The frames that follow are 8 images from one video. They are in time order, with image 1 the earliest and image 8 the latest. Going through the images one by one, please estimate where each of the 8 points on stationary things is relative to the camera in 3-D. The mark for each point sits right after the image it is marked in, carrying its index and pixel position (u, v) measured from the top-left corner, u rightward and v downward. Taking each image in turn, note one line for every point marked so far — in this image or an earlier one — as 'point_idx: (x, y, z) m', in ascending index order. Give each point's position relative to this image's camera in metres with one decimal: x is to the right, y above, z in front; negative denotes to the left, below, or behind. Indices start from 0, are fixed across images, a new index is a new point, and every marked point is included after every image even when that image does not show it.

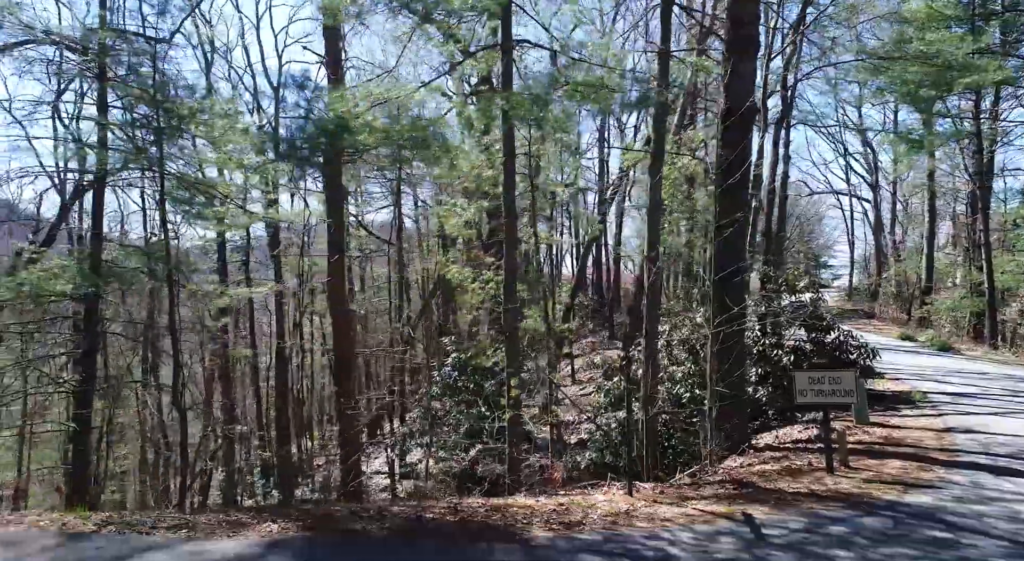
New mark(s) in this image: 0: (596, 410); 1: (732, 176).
0: (+1.5, -2.3, +16.1) m
1: (+2.5, +1.1, +10.1) m
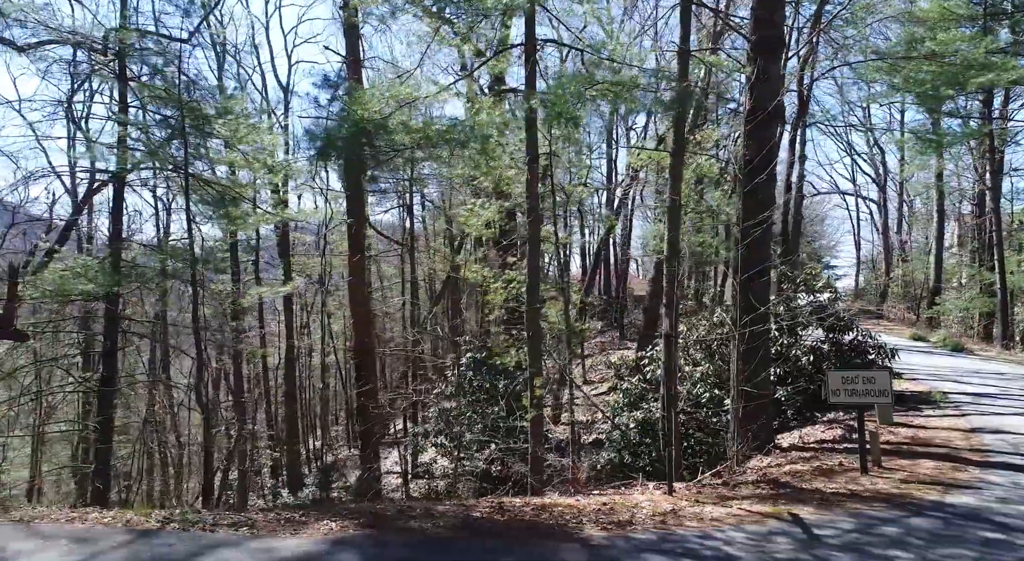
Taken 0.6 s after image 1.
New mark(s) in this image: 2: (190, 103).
0: (+1.8, -2.3, +16.1) m
1: (+2.7, +1.1, +10.1) m
2: (-4.6, +2.7, +13.6) m
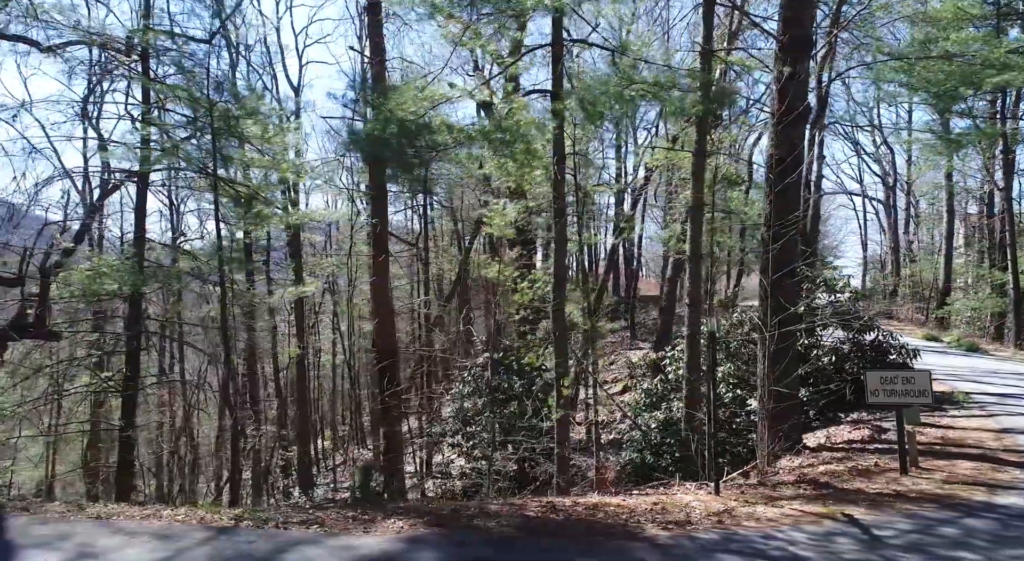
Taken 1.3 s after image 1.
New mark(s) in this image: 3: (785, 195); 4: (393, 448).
0: (+2.2, -2.3, +16.1) m
1: (+3.1, +1.1, +10.1) m
2: (-4.2, +2.7, +13.7) m
3: (+3.1, +1.0, +10.2) m
4: (-1.7, -2.5, +13.3) m
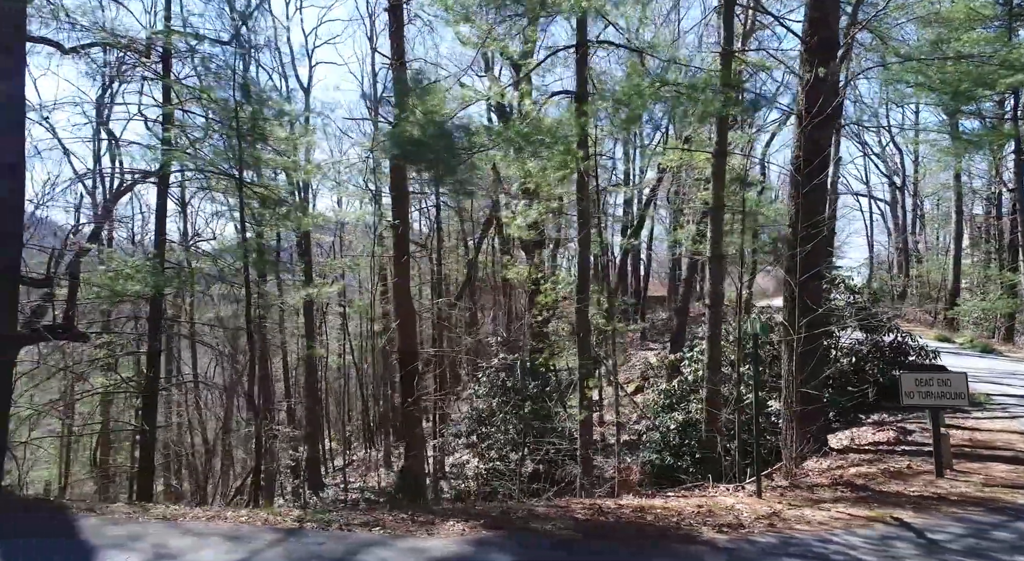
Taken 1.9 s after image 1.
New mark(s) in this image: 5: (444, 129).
0: (+2.5, -2.3, +16.1) m
1: (+3.3, +1.1, +10.0) m
2: (-3.9, +2.7, +13.7) m
3: (+3.4, +0.9, +10.2) m
4: (-1.4, -2.5, +13.4) m
5: (-0.9, +1.9, +11.7) m
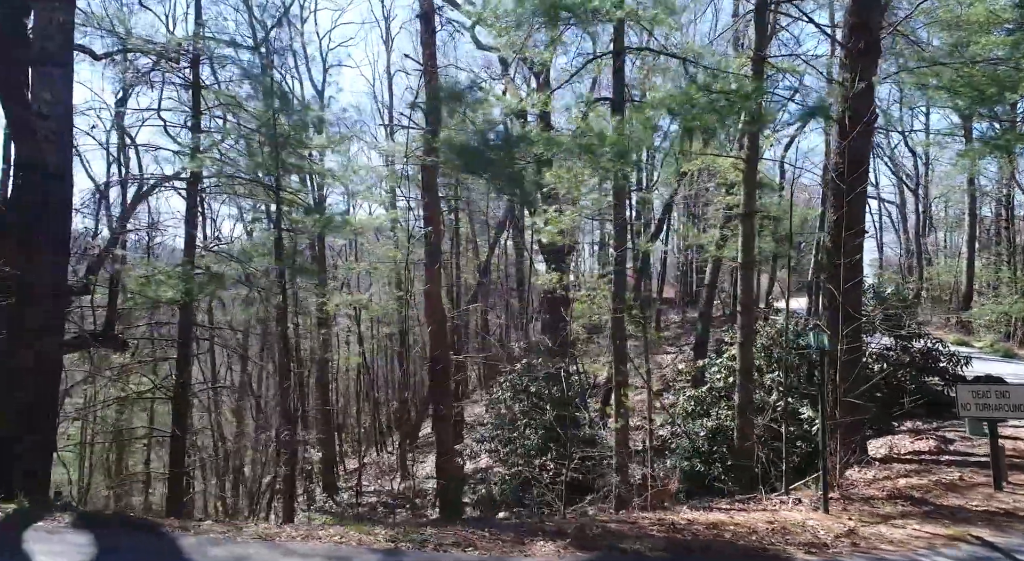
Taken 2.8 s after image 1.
0: (+3.0, -2.4, +16.0) m
1: (+3.8, +1.0, +10.0) m
2: (-3.5, +2.6, +13.7) m
3: (+3.8, +0.9, +10.2) m
4: (-1.0, -2.6, +13.3) m
5: (-0.5, +1.8, +11.7) m
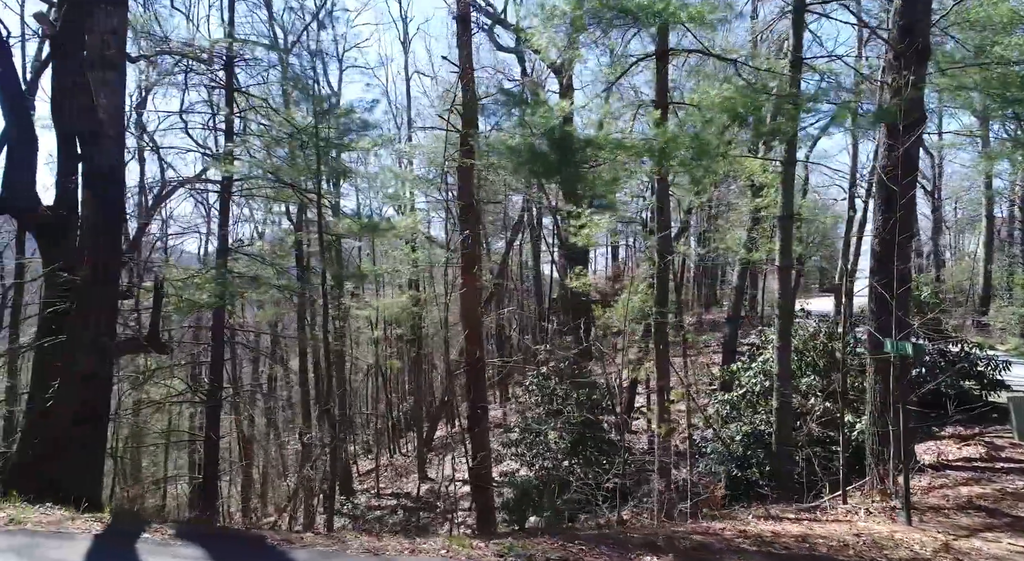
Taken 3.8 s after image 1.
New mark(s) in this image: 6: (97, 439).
0: (+3.5, -2.5, +15.9) m
1: (+4.3, +1.0, +9.8) m
2: (-2.9, +2.5, +13.7) m
3: (+4.3, +0.8, +10.0) m
4: (-0.4, -2.6, +13.2) m
5: (0.0, +1.8, +11.6) m
6: (-4.4, -1.6, +9.5) m
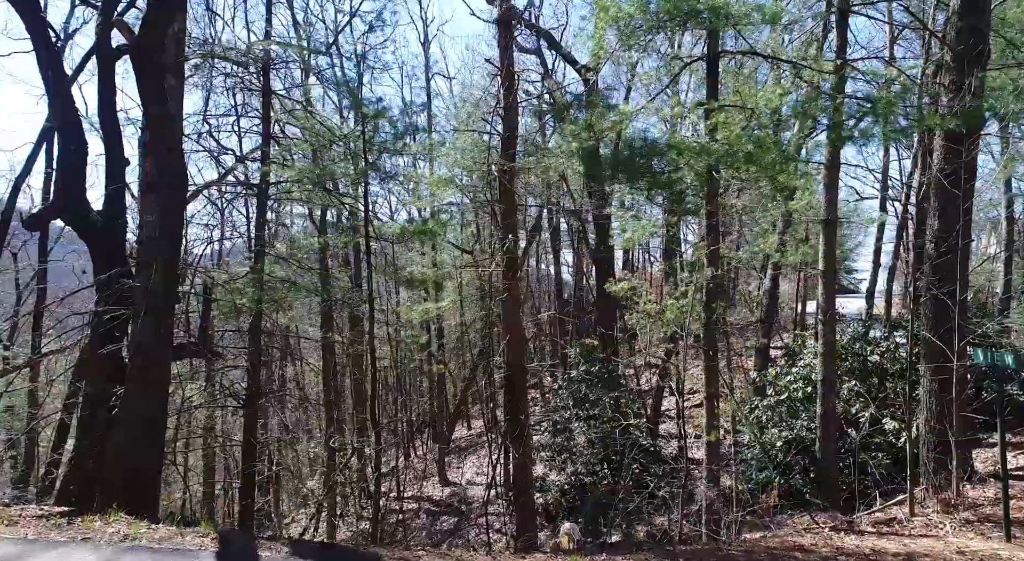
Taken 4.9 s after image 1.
0: (+4.2, -2.5, +15.7) m
1: (+4.8, +0.9, +9.7) m
2: (-2.3, +2.5, +13.6) m
3: (+4.8, +0.7, +9.9) m
4: (+0.2, -2.7, +13.1) m
5: (+0.6, +1.7, +11.5) m
6: (-3.8, -1.7, +9.5) m
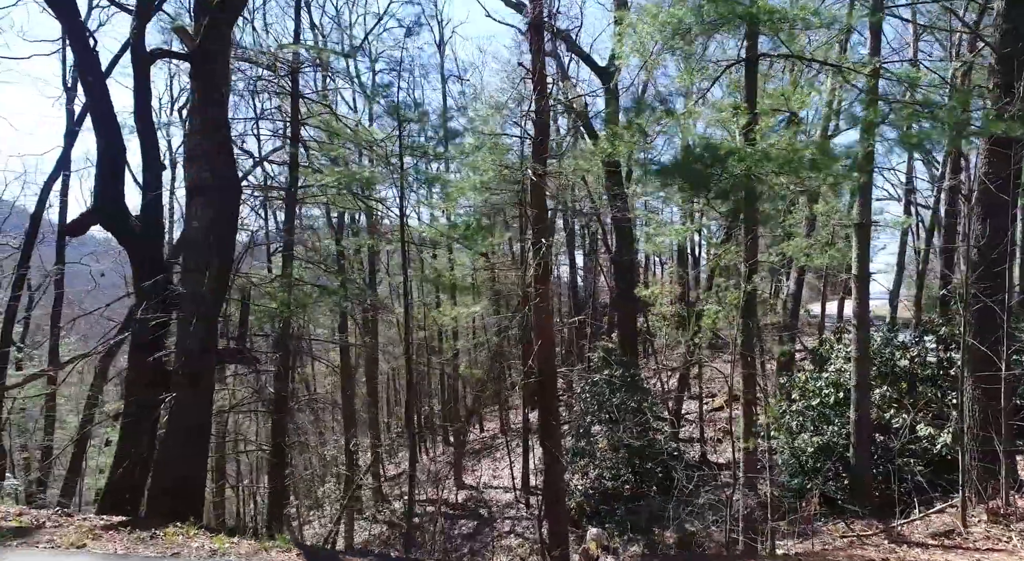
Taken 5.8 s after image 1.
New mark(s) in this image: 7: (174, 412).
0: (+4.7, -2.6, +15.6) m
1: (+5.2, +0.8, +9.5) m
2: (-1.8, +2.4, +13.6) m
3: (+5.3, +0.7, +9.7) m
4: (+0.6, -2.7, +13.0) m
5: (+1.1, +1.7, +11.4) m
6: (-3.4, -1.7, +9.5) m
7: (-3.6, -1.4, +9.5) m
